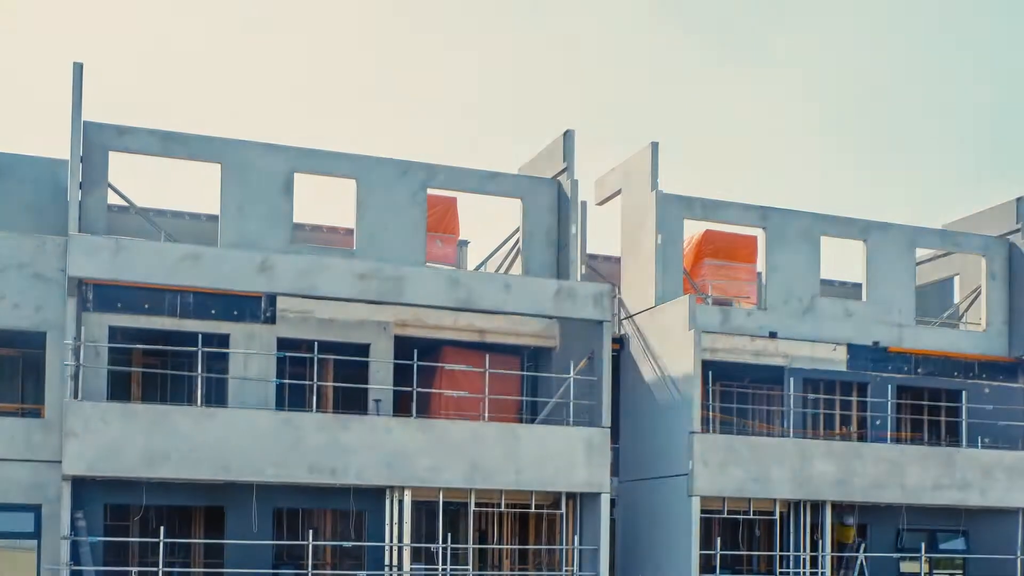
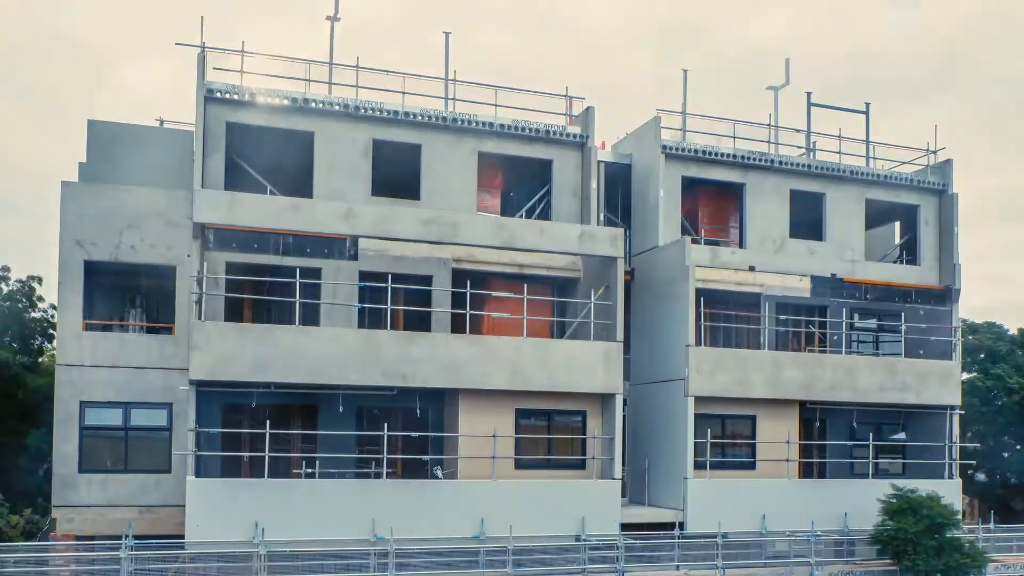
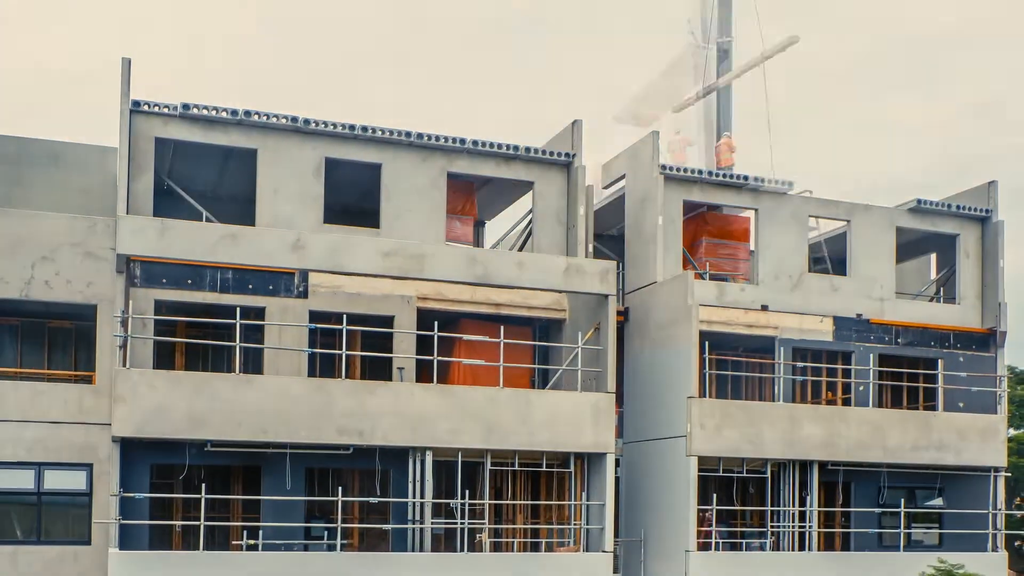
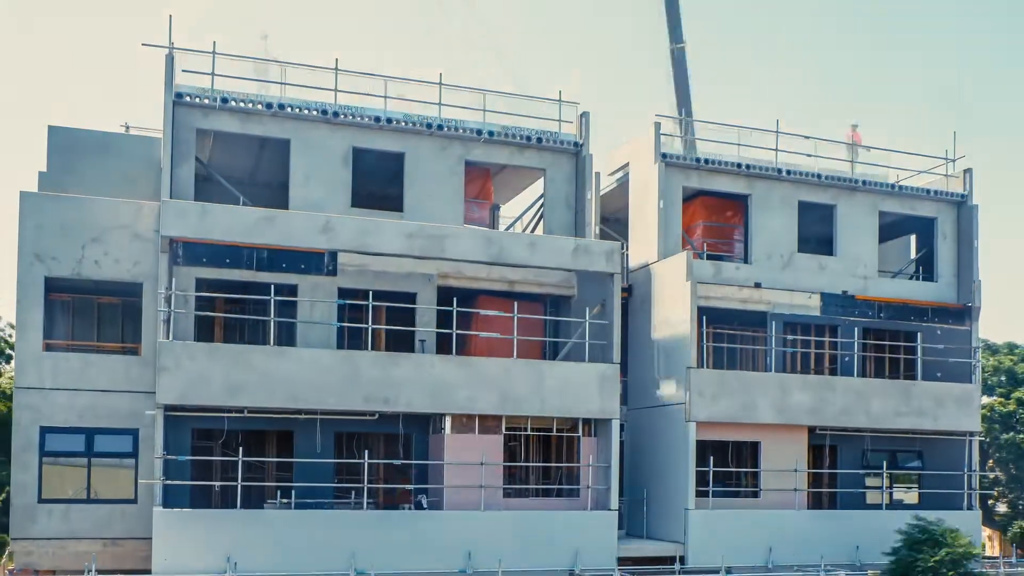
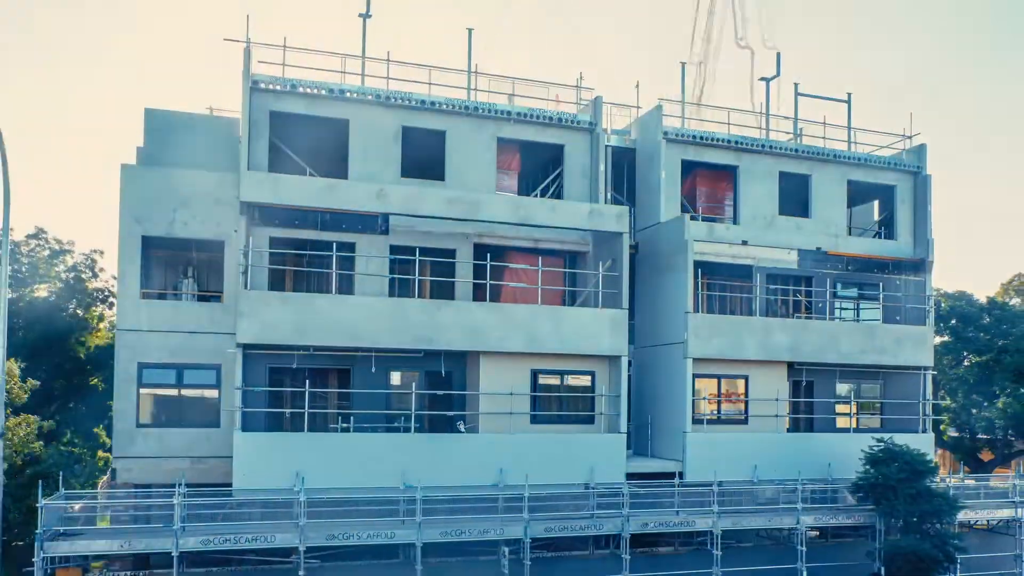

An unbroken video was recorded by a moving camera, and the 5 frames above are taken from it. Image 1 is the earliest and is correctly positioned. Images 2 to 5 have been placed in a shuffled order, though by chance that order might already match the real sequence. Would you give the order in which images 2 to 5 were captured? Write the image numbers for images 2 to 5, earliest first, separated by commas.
3, 4, 2, 5
